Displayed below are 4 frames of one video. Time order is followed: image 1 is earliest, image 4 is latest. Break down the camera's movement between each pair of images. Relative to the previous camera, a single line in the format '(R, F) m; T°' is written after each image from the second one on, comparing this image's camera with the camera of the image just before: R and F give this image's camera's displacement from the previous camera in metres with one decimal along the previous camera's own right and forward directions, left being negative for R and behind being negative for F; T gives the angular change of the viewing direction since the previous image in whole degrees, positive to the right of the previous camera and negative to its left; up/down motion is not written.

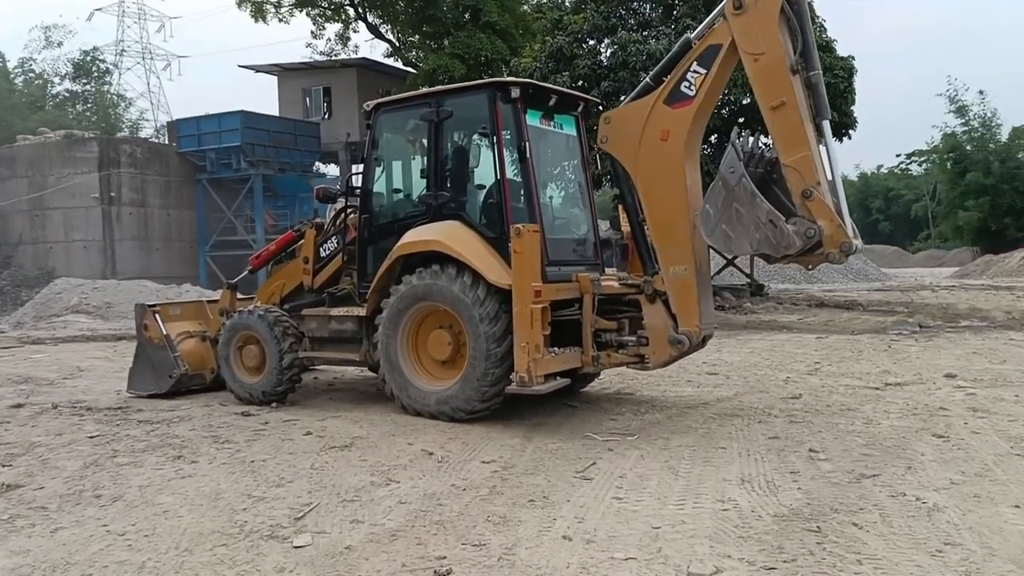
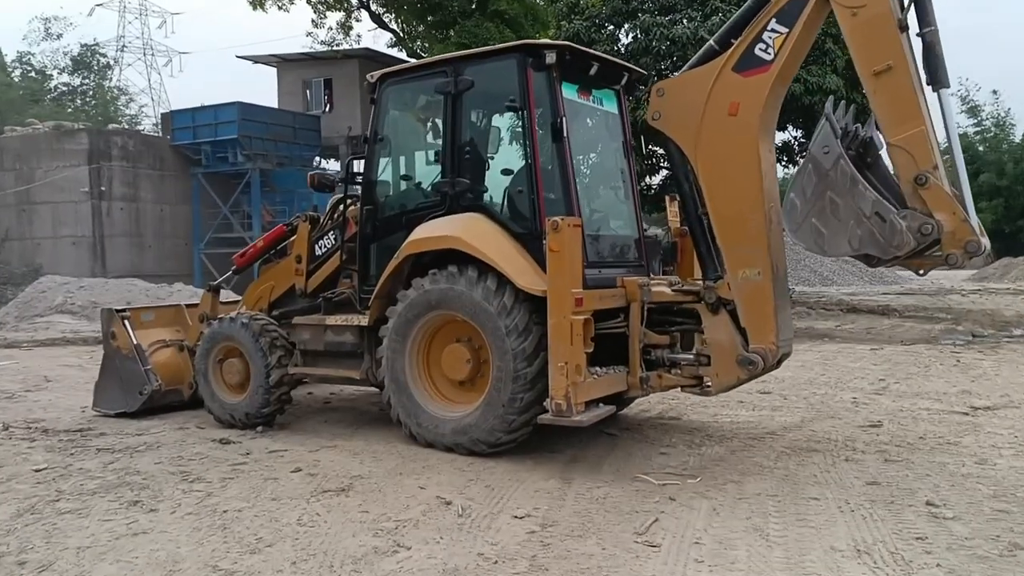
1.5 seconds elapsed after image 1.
(-0.2, +1.1) m; 0°
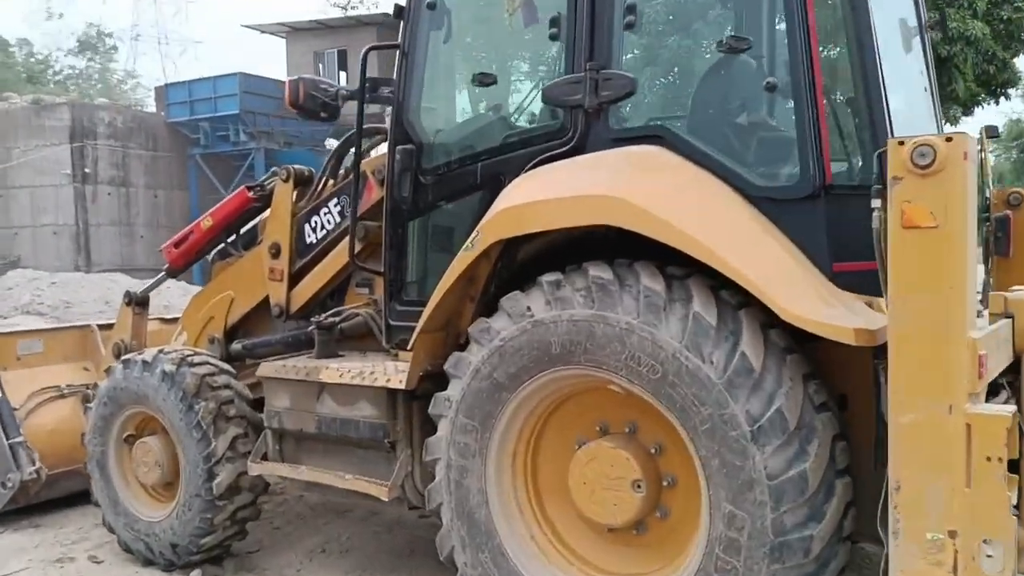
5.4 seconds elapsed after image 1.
(-0.6, +3.1) m; -1°
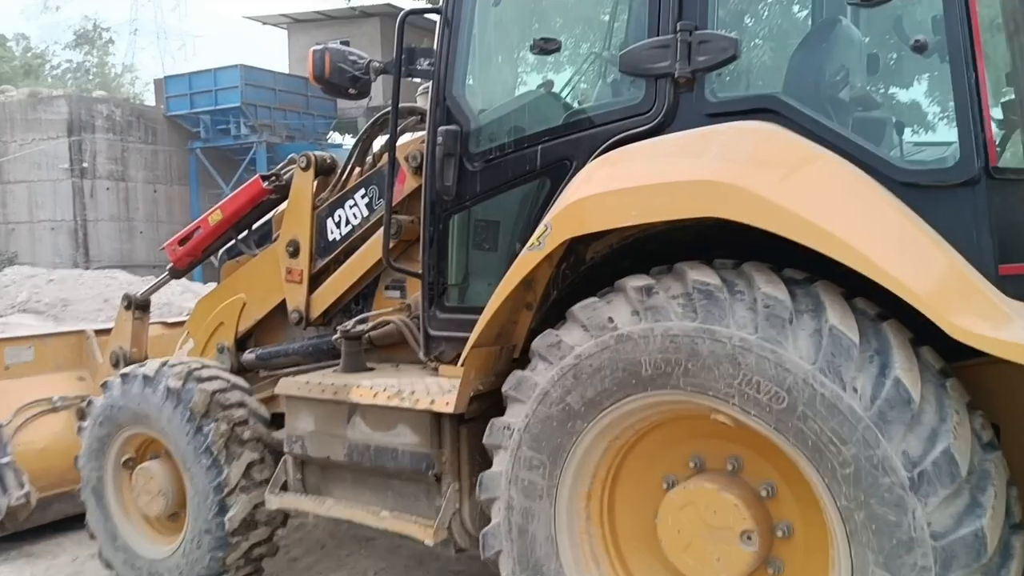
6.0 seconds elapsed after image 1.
(-0.2, +0.4) m; 0°
